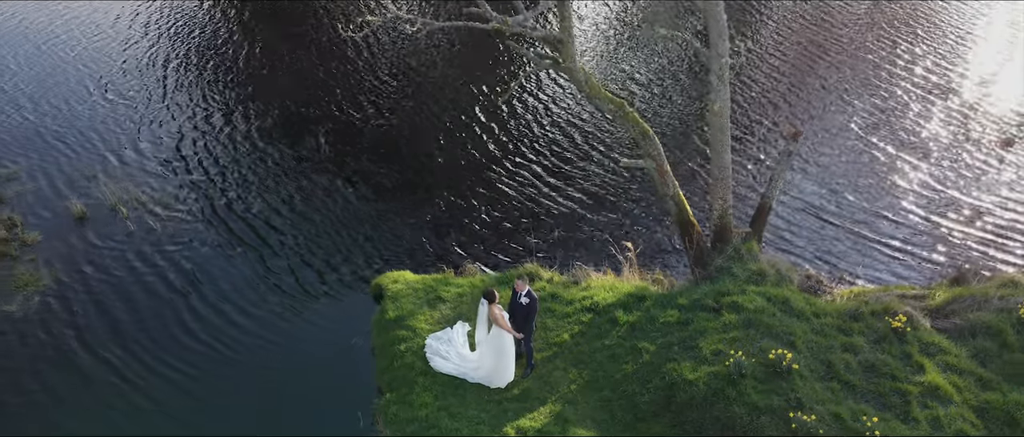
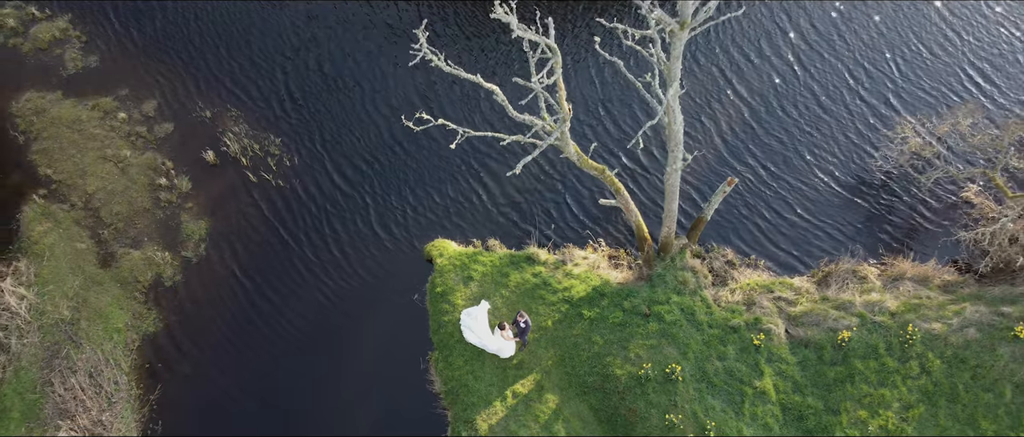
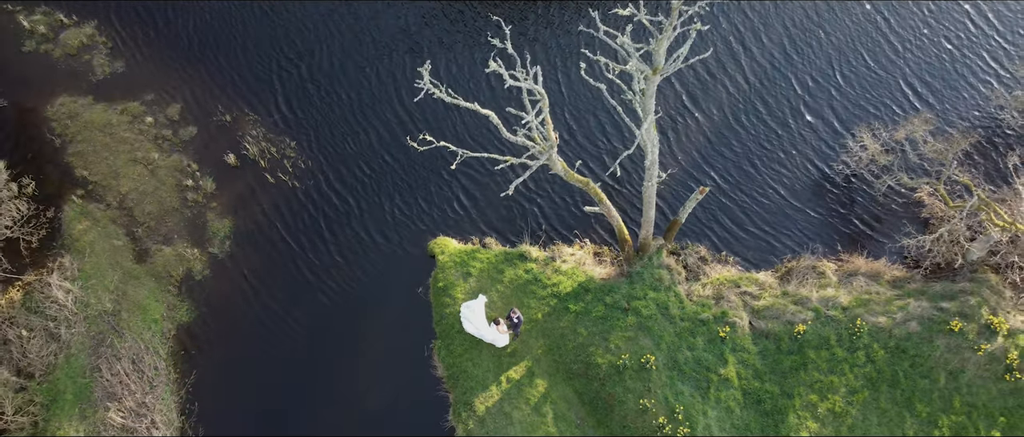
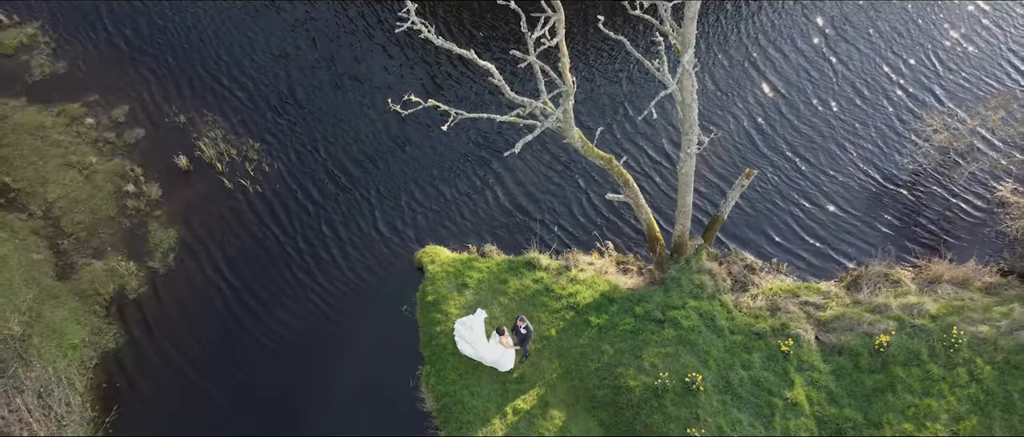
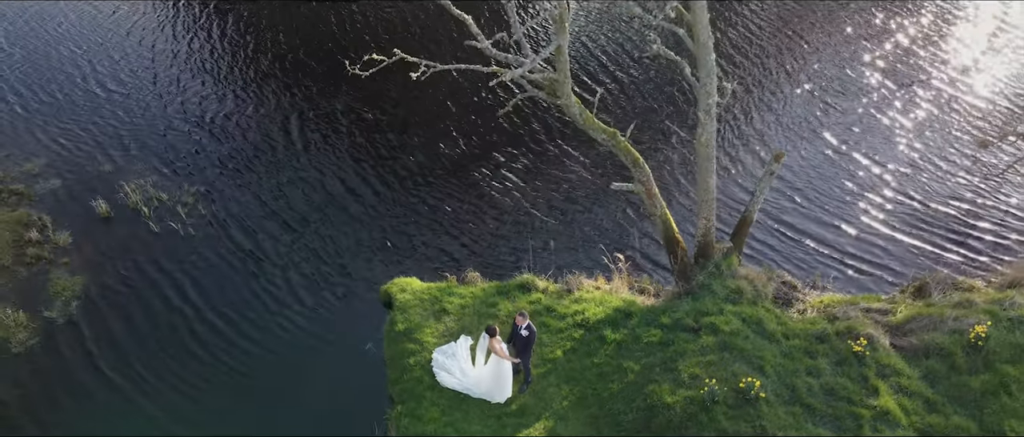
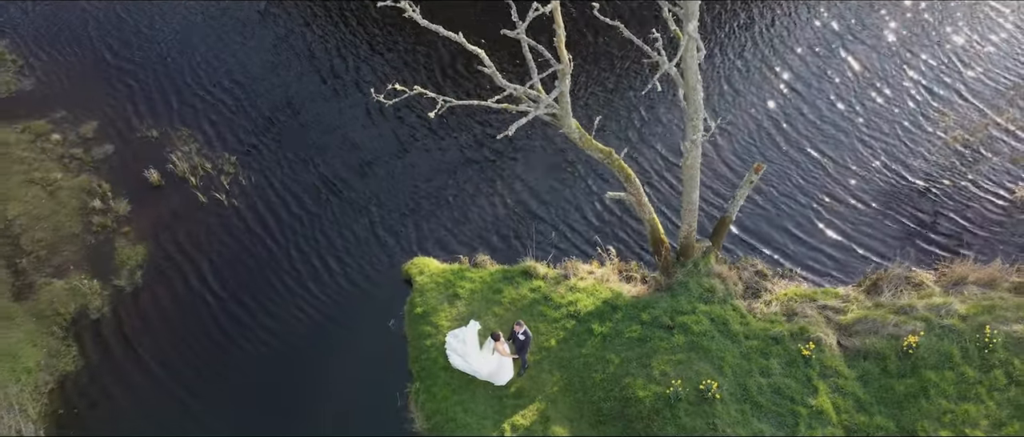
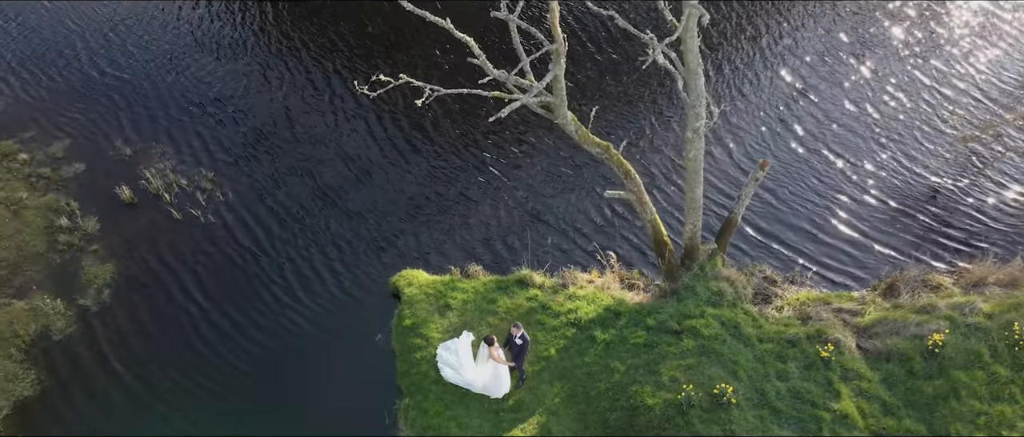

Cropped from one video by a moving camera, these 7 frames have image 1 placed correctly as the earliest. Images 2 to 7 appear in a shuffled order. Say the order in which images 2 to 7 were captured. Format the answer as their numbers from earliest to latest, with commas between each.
5, 7, 6, 4, 2, 3
